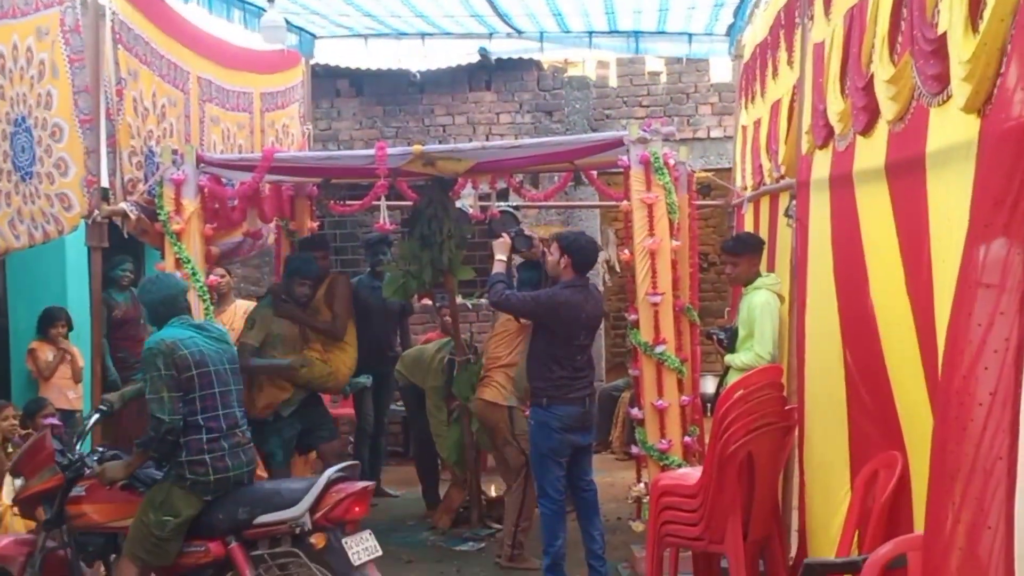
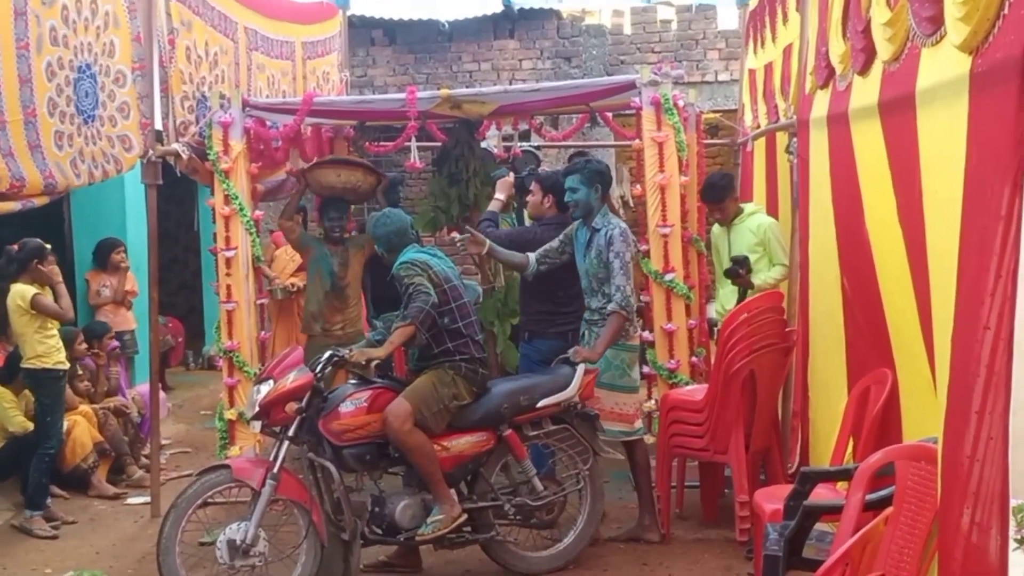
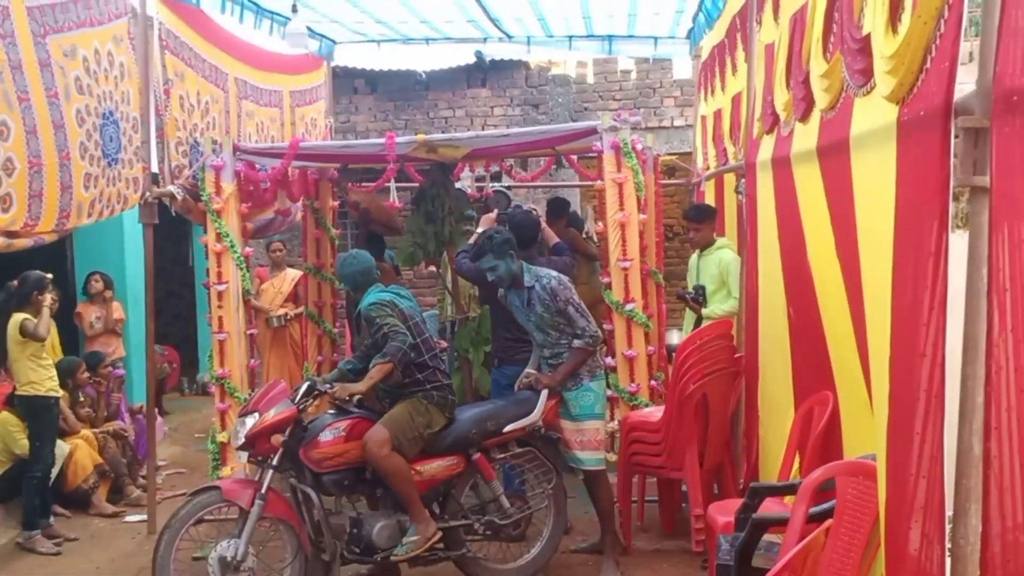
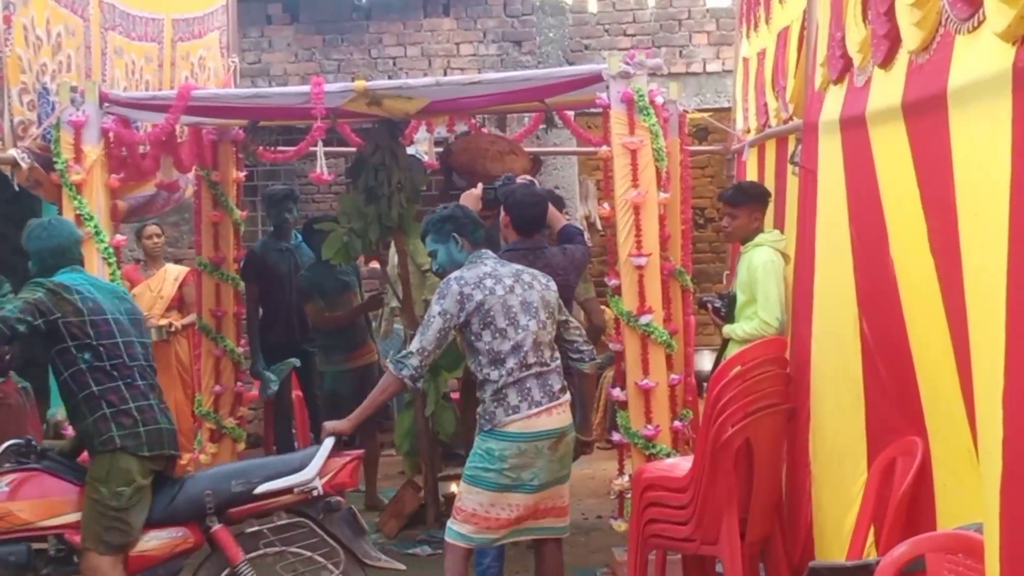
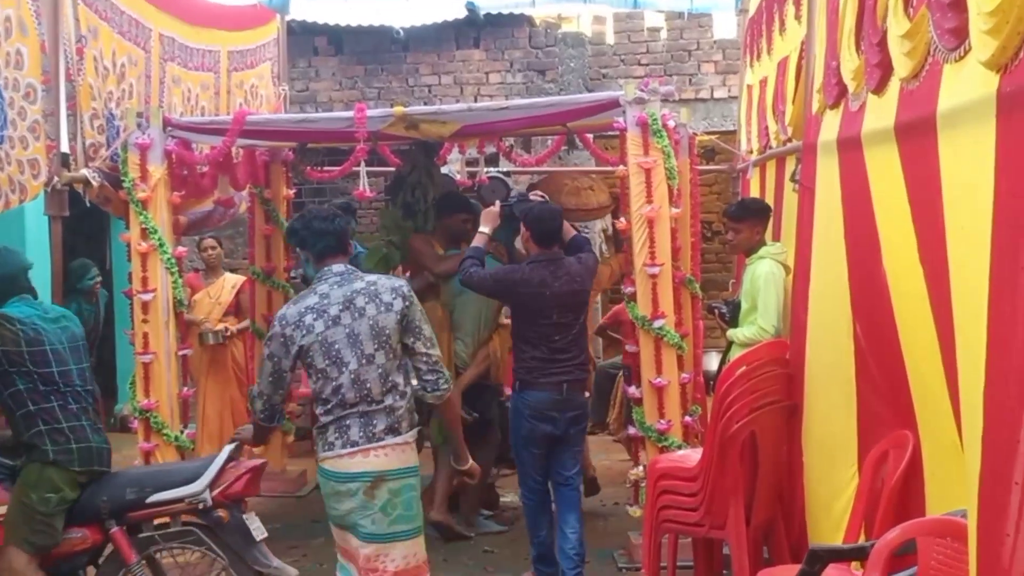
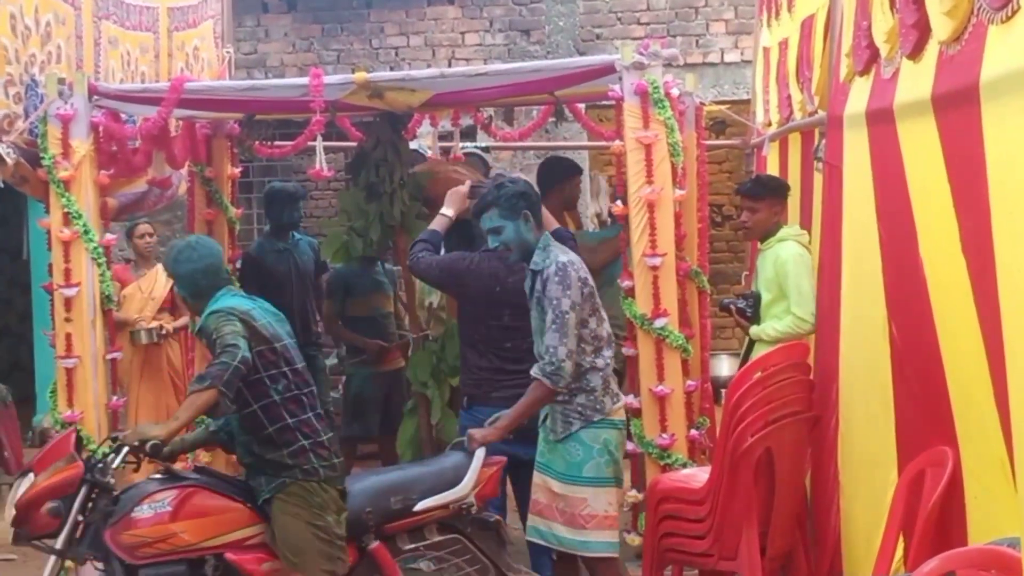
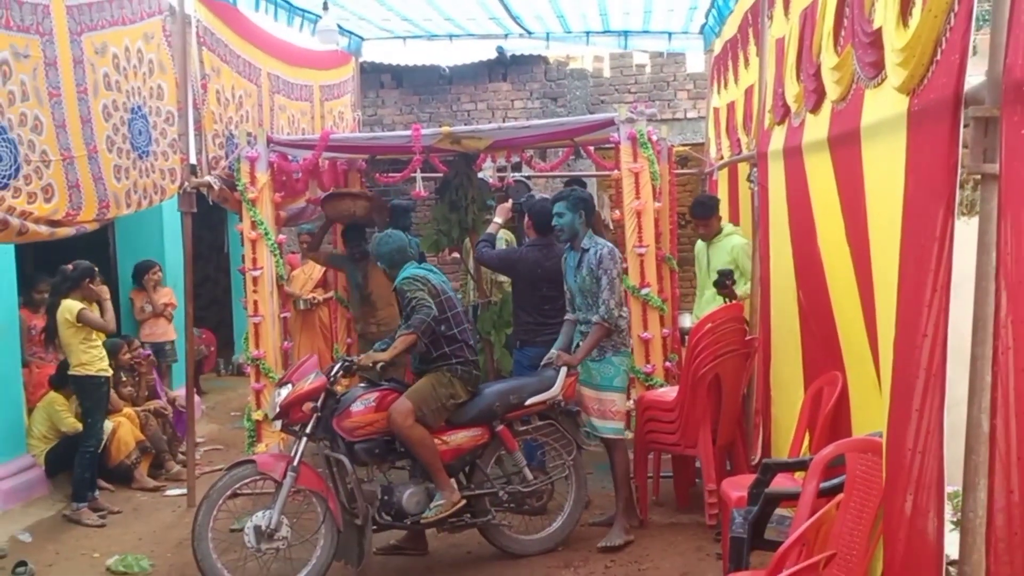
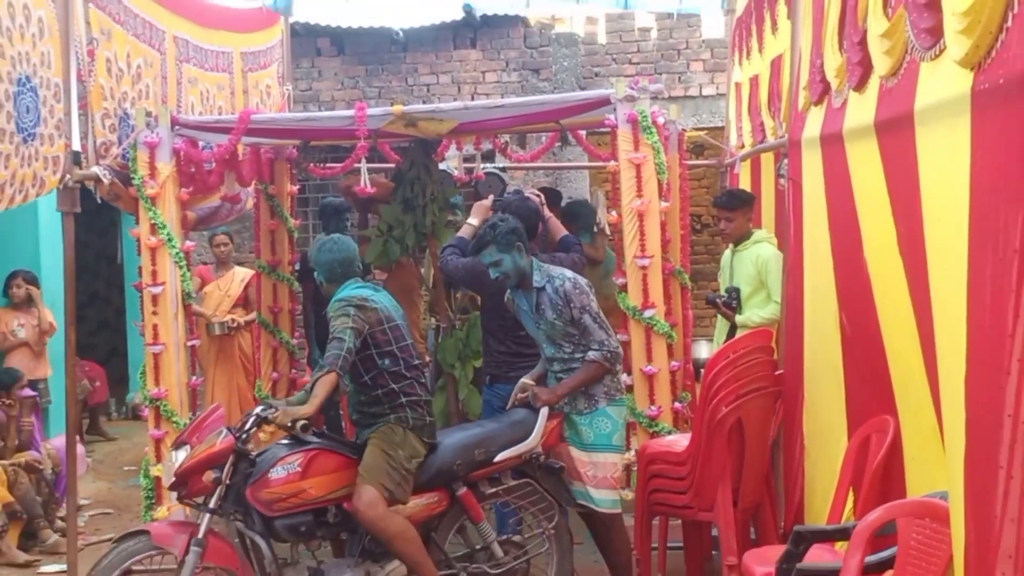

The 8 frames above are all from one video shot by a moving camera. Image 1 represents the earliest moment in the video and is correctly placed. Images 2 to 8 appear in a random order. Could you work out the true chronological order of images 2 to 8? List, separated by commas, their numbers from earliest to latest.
5, 4, 6, 8, 3, 7, 2
